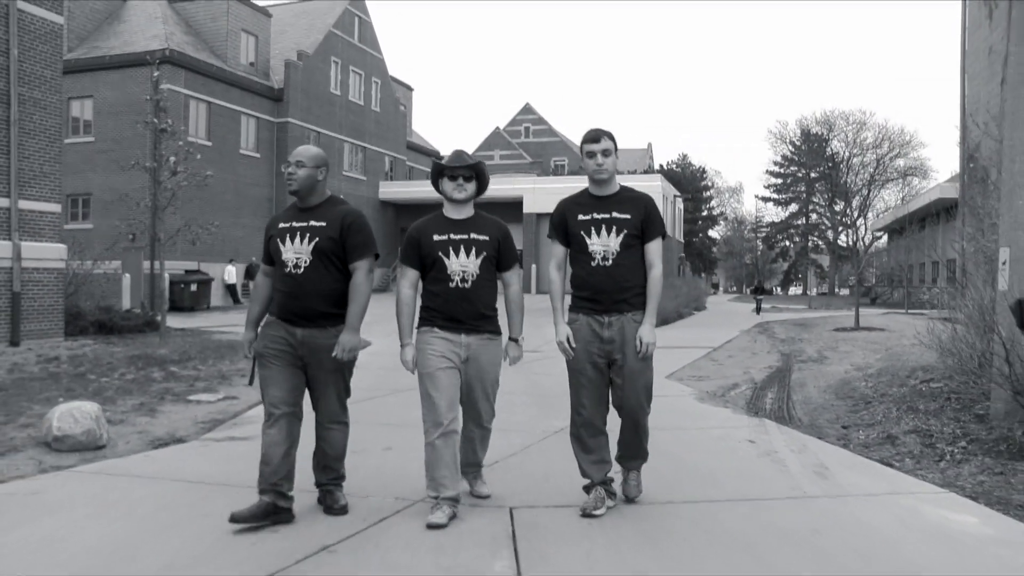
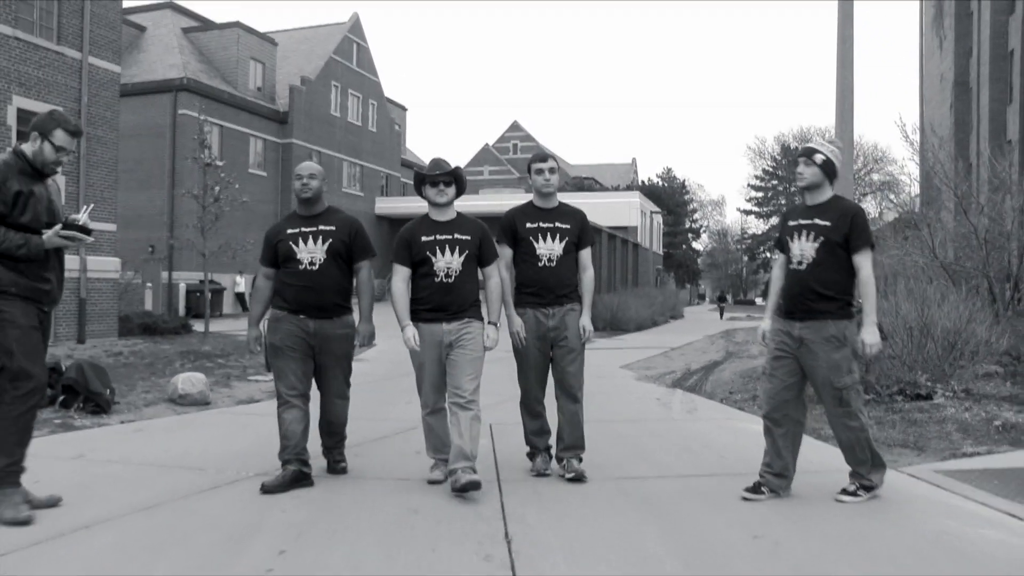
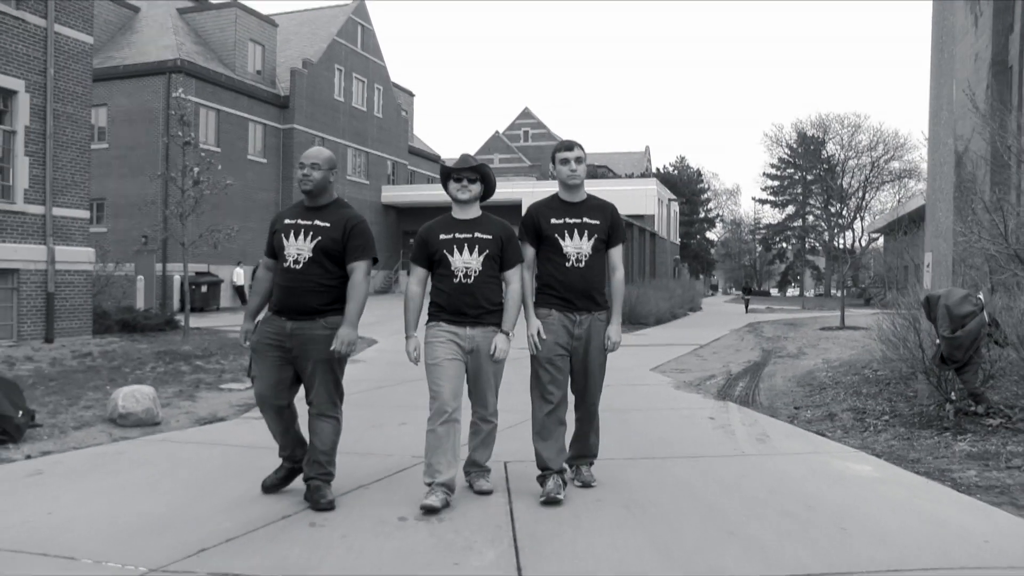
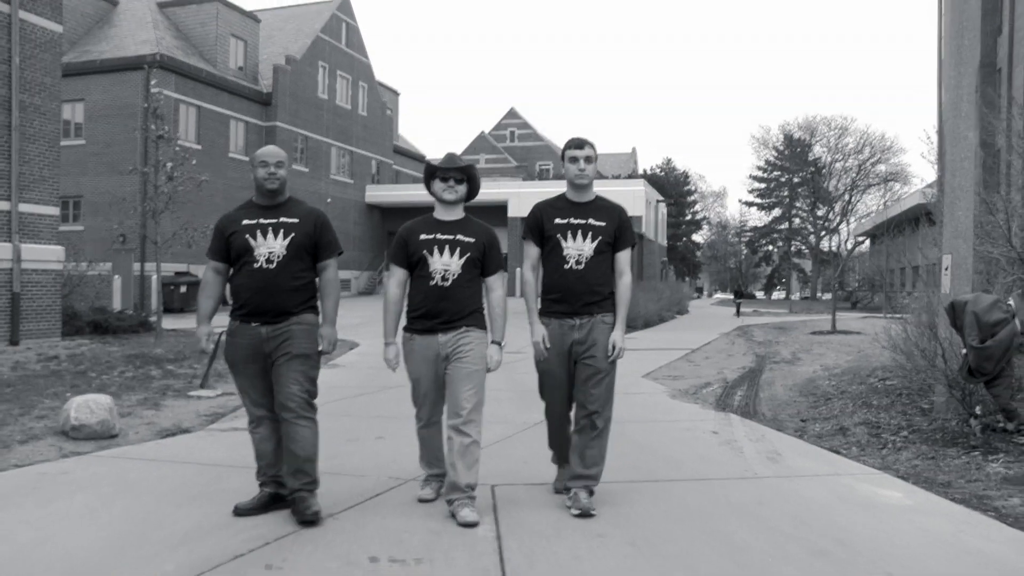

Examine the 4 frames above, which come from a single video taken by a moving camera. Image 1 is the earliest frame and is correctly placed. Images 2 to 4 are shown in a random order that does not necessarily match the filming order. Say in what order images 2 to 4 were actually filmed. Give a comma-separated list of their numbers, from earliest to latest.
4, 3, 2
